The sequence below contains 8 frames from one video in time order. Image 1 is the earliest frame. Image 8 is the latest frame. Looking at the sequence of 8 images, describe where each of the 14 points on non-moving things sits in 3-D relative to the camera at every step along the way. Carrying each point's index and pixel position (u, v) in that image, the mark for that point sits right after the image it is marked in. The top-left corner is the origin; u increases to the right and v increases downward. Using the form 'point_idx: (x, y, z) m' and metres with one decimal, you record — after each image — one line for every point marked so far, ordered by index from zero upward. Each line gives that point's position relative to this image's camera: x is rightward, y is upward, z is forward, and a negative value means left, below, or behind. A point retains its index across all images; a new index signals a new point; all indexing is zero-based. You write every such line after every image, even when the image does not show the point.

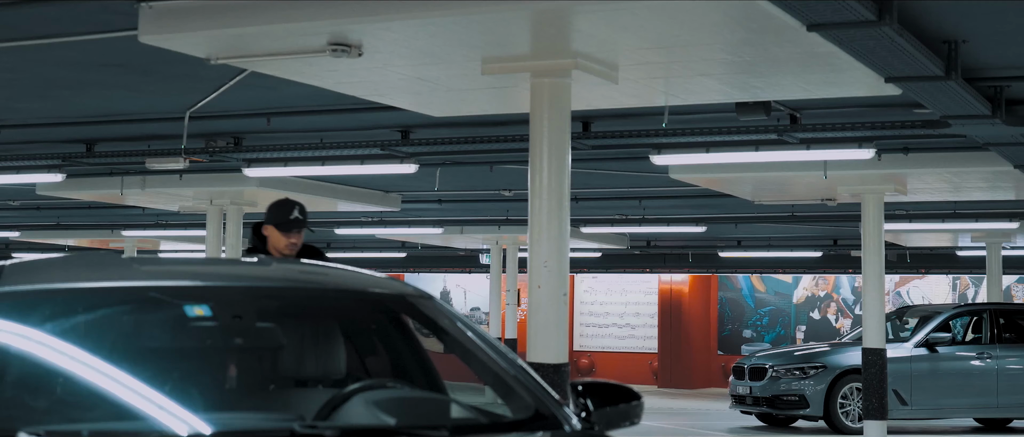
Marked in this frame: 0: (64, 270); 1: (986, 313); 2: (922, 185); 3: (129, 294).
0: (-1.1, -0.1, +3.9) m
1: (+4.5, -0.9, +16.2) m
2: (+3.7, +0.3, +15.2) m
3: (-0.8, -0.2, +3.7) m
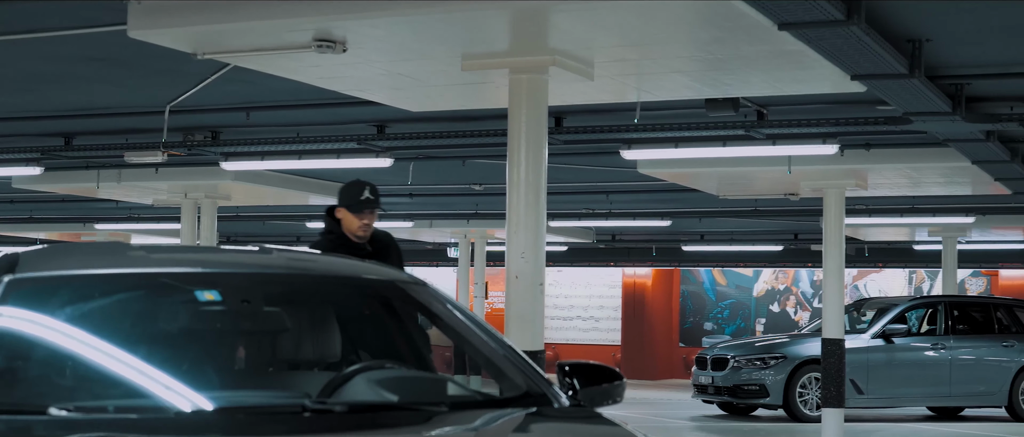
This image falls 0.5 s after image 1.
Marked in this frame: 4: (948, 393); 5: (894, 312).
0: (-1.1, -0.1, +4.1) m
1: (+4.2, -0.8, +16.5) m
2: (+3.4, +0.3, +15.6) m
3: (-0.8, -0.1, +3.9) m
4: (+4.2, -1.7, +16.2) m
5: (+3.7, -0.9, +16.5) m
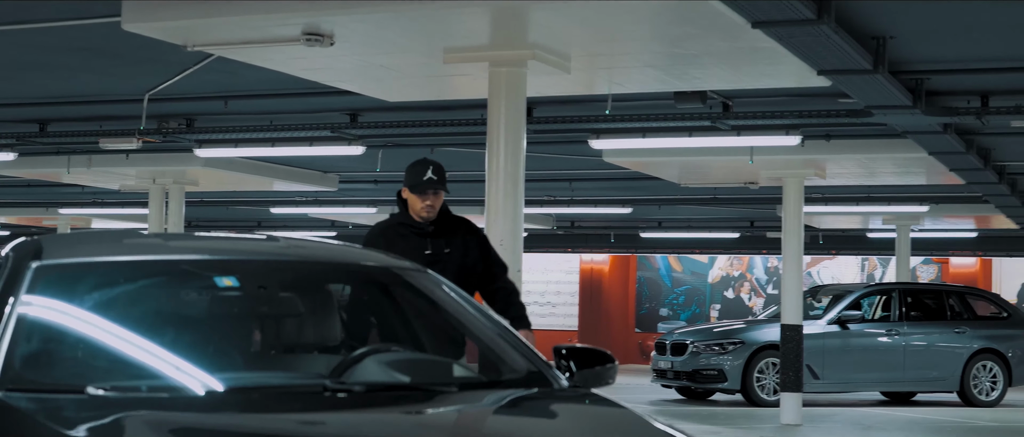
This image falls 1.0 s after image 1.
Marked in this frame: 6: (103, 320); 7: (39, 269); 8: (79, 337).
0: (-1.1, -0.1, +4.3) m
1: (+3.8, -0.7, +16.9) m
2: (+3.1, +0.4, +15.9) m
3: (-0.8, -0.1, +4.1) m
4: (+3.8, -1.6, +16.6) m
5: (+3.4, -0.8, +16.8) m
6: (-1.0, -0.2, +3.9) m
7: (-1.1, -0.1, +4.0) m
8: (-1.0, -0.3, +3.8) m
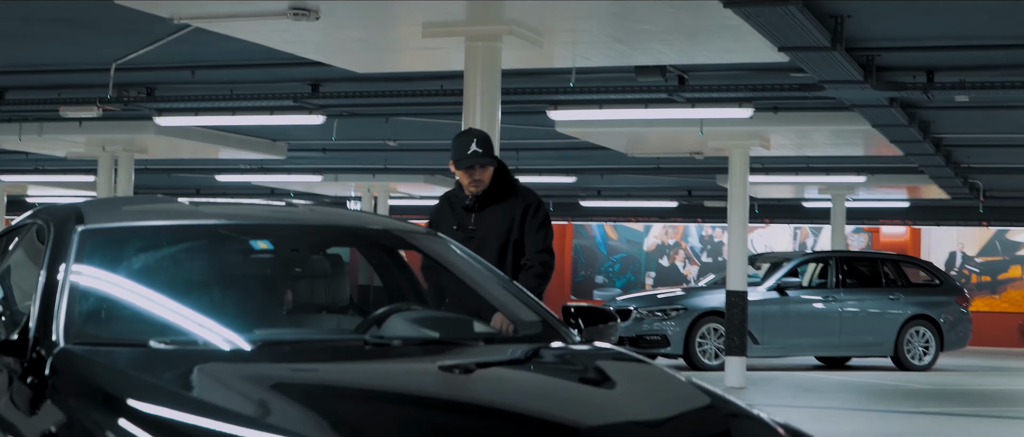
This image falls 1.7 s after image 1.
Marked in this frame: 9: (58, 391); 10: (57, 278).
0: (-1.0, 0.0, +4.5) m
1: (+3.3, -0.4, +17.3) m
2: (+2.6, +0.7, +16.3) m
3: (-0.8, 0.0, +4.4) m
4: (+3.3, -1.3, +17.1) m
5: (+2.8, -0.5, +17.3) m
6: (-0.9, -0.2, +4.2) m
7: (-1.1, 0.0, +4.2) m
8: (-0.9, -0.2, +4.0) m
9: (-1.0, -0.3, +3.5) m
10: (-1.1, -0.1, +4.0) m
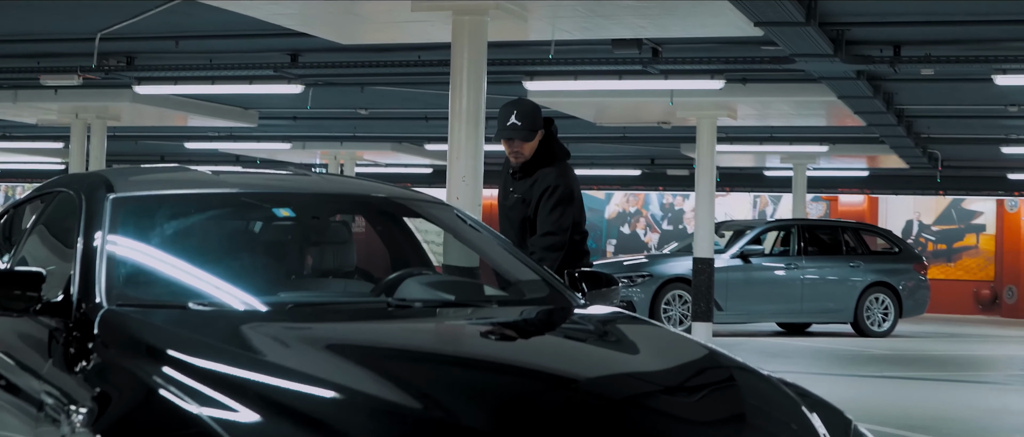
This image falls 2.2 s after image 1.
0: (-1.0, +0.1, +4.7) m
1: (+2.9, -0.1, +17.7) m
2: (+2.3, +1.0, +16.6) m
3: (-0.8, +0.1, +4.6) m
4: (+3.0, -0.9, +17.4) m
5: (+2.5, -0.2, +17.6) m
6: (-0.9, -0.1, +4.4) m
7: (-1.0, +0.1, +4.5) m
8: (-0.9, -0.1, +4.2) m
9: (-0.9, -0.3, +3.7) m
10: (-1.0, -0.1, +4.2) m
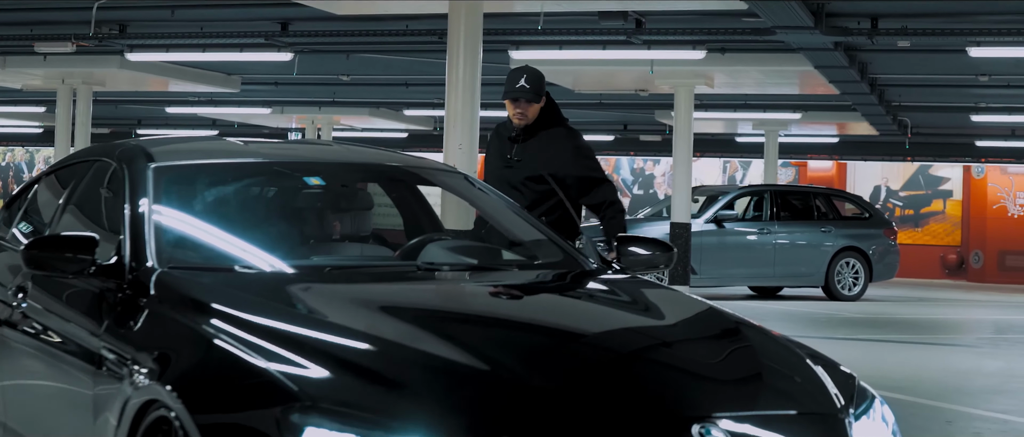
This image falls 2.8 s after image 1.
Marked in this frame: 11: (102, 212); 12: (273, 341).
0: (-1.0, +0.2, +5.0) m
1: (+2.7, +0.3, +18.0) m
2: (+2.1, +1.4, +16.9) m
3: (-0.7, +0.1, +4.9) m
4: (+2.7, -0.6, +17.8) m
5: (+2.2, +0.2, +17.9) m
6: (-0.8, 0.0, +4.7) m
7: (-1.0, +0.1, +4.7) m
8: (-0.8, 0.0, +4.5) m
9: (-0.8, -0.2, +4.0) m
10: (-1.0, 0.0, +4.5) m
11: (-1.3, 0.0, +5.2) m
12: (-0.5, -0.3, +3.5) m
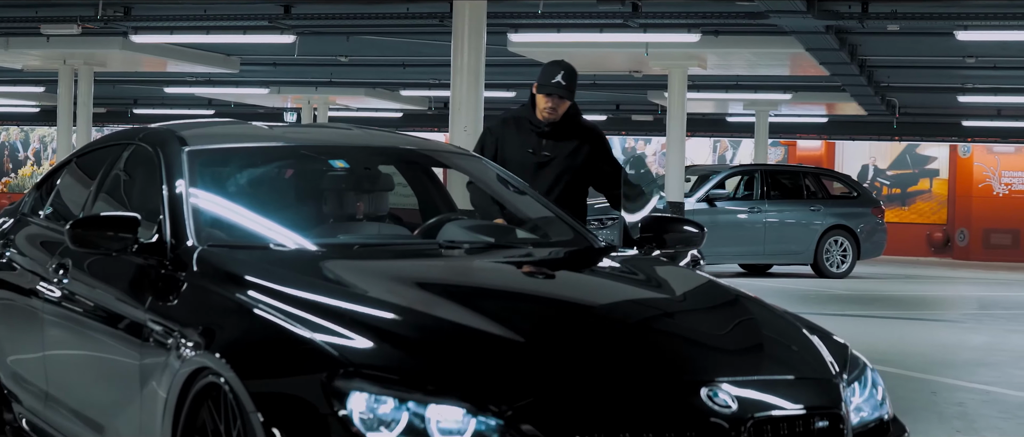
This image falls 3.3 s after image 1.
0: (-0.9, +0.3, +5.3) m
1: (+2.6, +0.5, +18.3) m
2: (+2.0, +1.6, +17.2) m
3: (-0.7, +0.2, +5.2) m
4: (+2.7, -0.4, +18.1) m
5: (+2.2, +0.4, +18.2) m
6: (-0.8, +0.1, +4.9) m
7: (-0.9, +0.2, +5.0) m
8: (-0.8, 0.0, +4.8) m
9: (-0.8, -0.2, +4.3) m
10: (-0.9, +0.1, +4.8) m
11: (-1.2, +0.1, +5.4) m
12: (-0.4, -0.2, +3.8) m
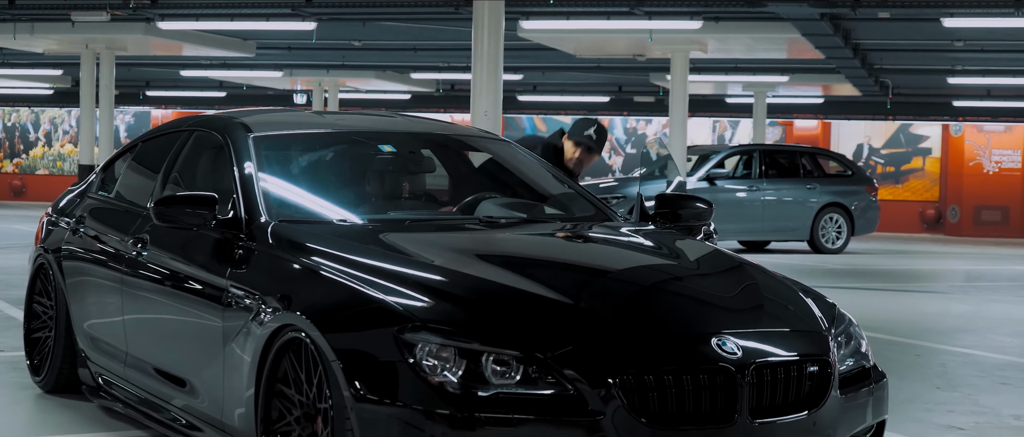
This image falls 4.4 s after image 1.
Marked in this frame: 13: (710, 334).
0: (-0.8, +0.3, +5.9) m
1: (+2.7, +0.8, +19.0) m
2: (+2.1, +1.8, +17.8) m
3: (-0.6, +0.3, +5.8) m
4: (+2.7, -0.1, +18.8) m
5: (+2.3, +0.7, +18.9) m
6: (-0.7, +0.1, +5.6) m
7: (-0.8, +0.3, +5.7) m
8: (-0.7, +0.1, +5.4) m
9: (-0.7, -0.1, +5.0) m
10: (-0.9, +0.1, +5.4) m
11: (-1.1, +0.2, +6.1) m
12: (-0.3, -0.2, +4.4) m
13: (+0.5, -0.3, +4.3) m
